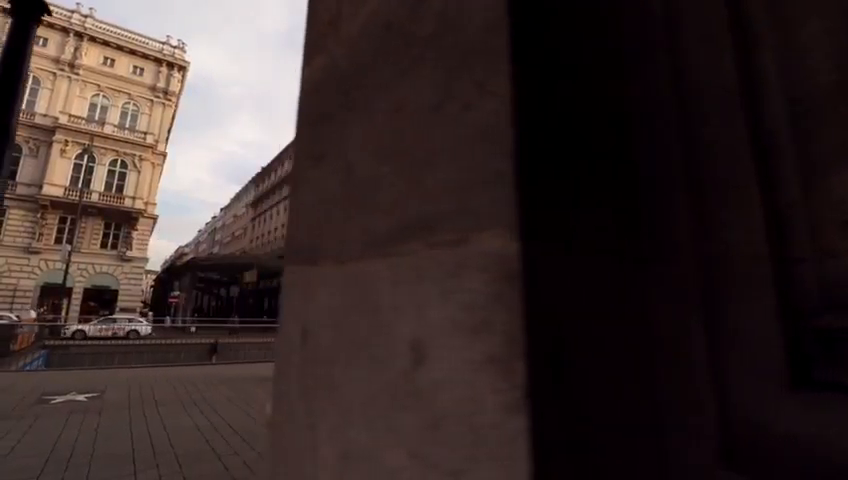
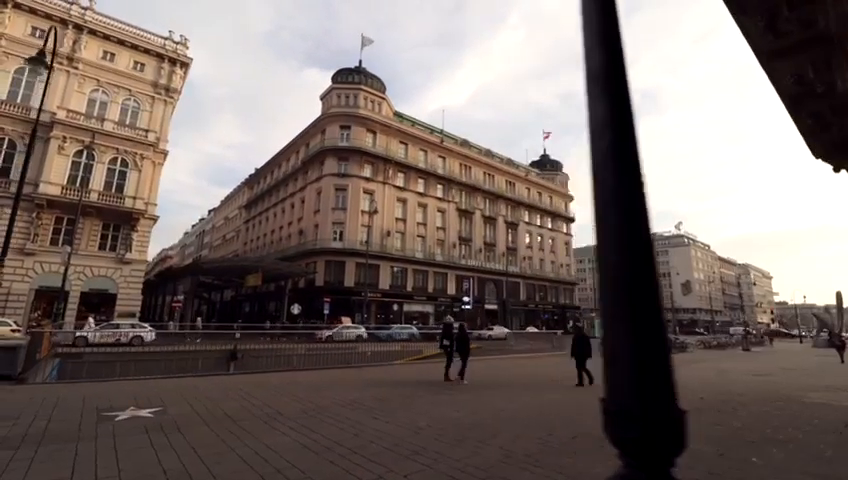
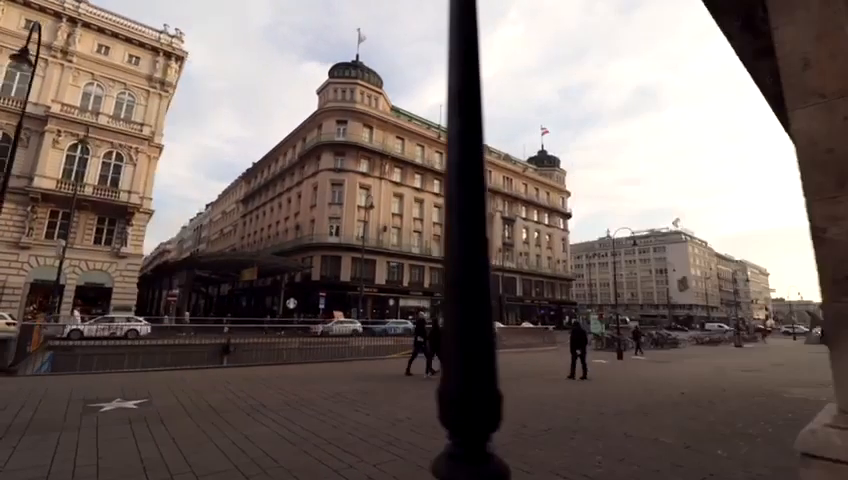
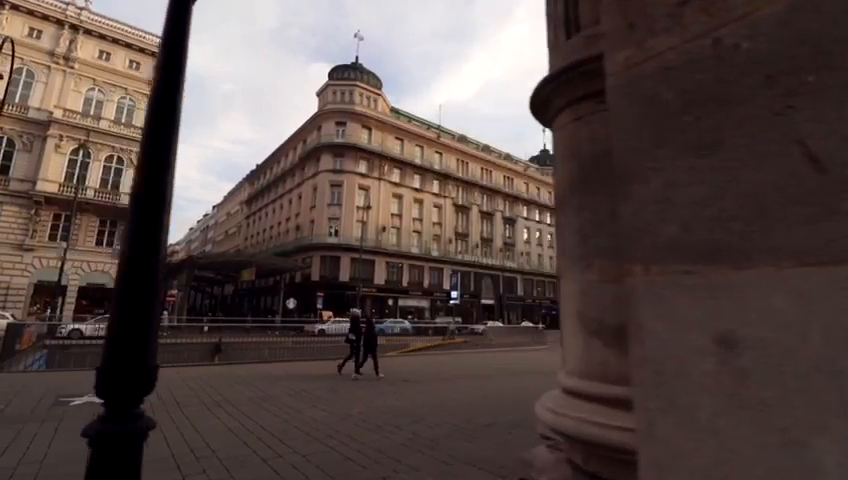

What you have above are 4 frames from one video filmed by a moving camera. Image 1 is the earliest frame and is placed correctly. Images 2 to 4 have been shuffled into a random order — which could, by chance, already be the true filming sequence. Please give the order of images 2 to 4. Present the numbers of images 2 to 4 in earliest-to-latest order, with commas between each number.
4, 3, 2
